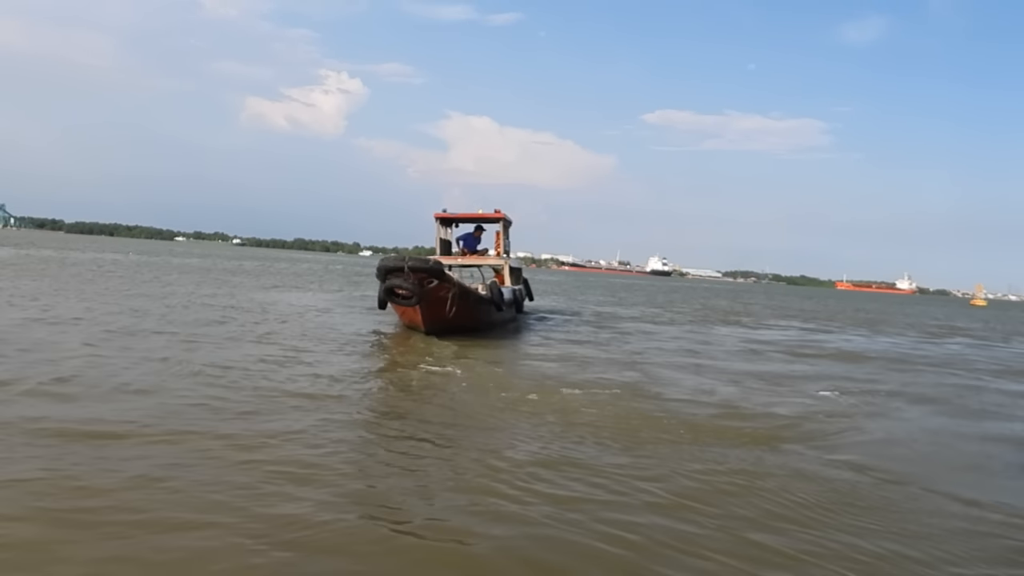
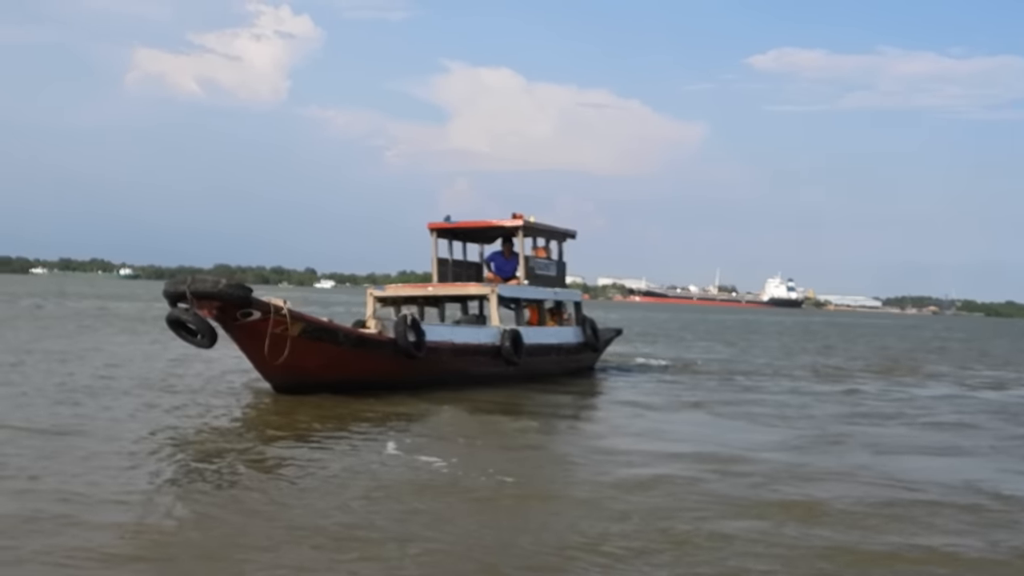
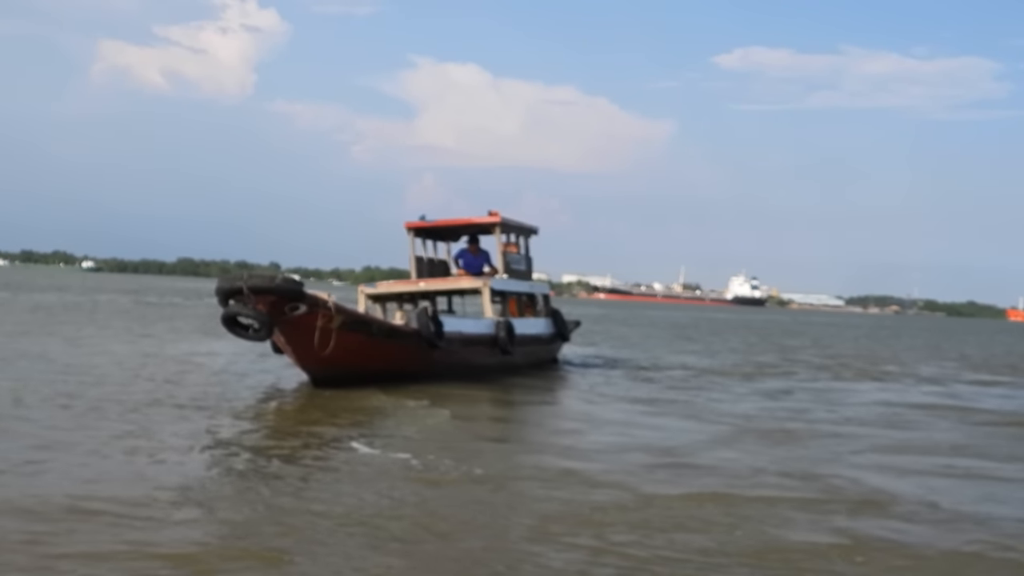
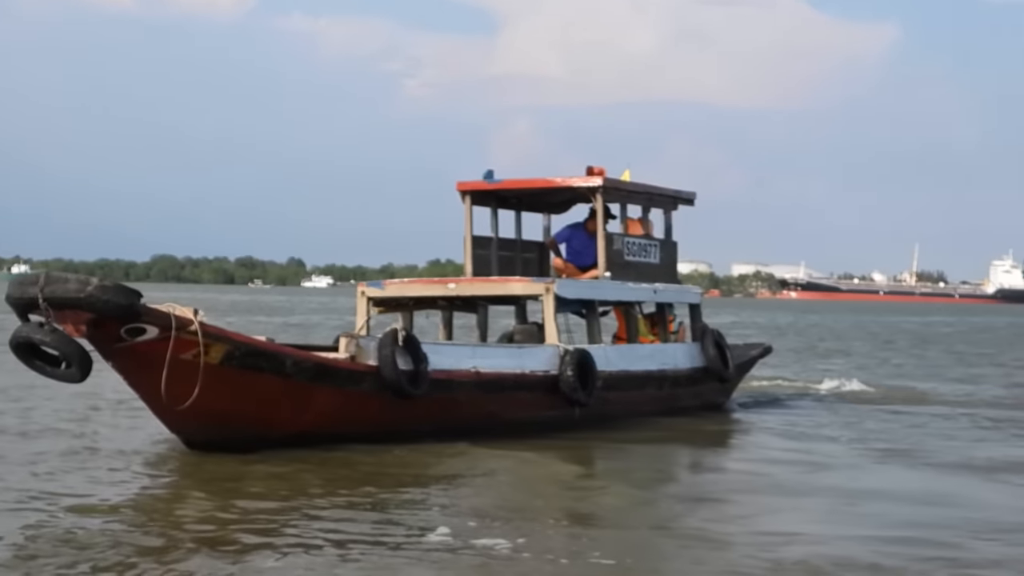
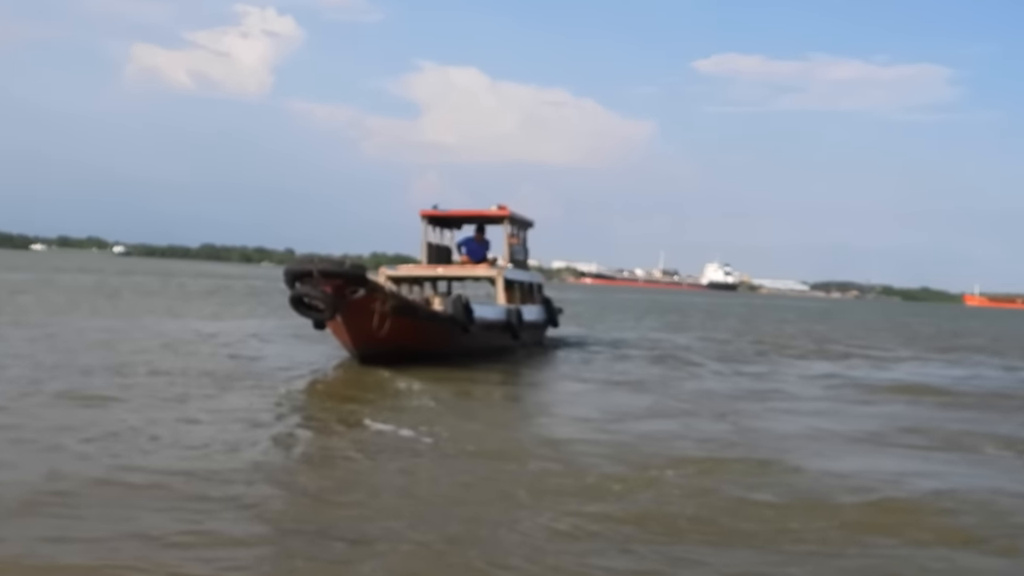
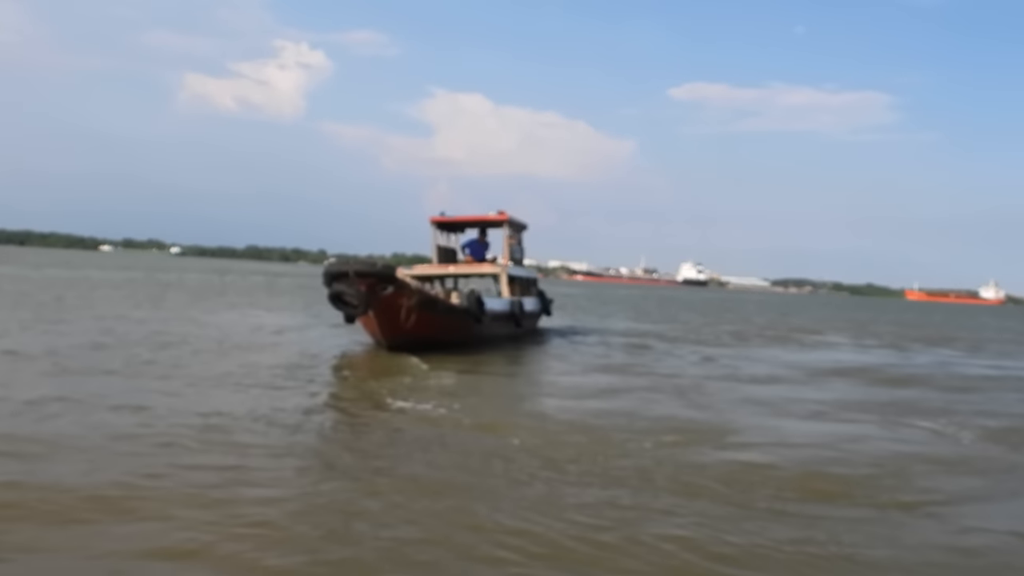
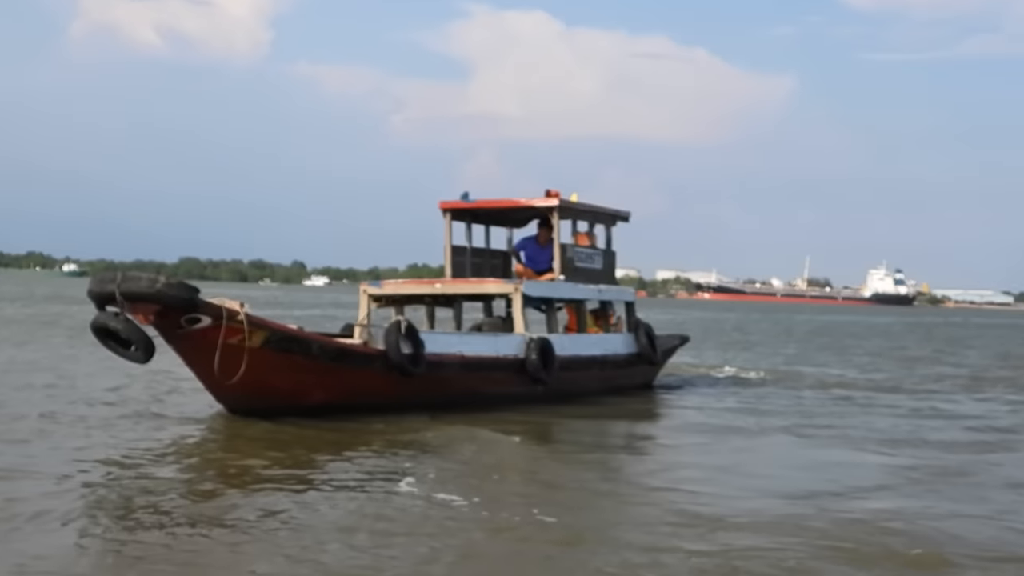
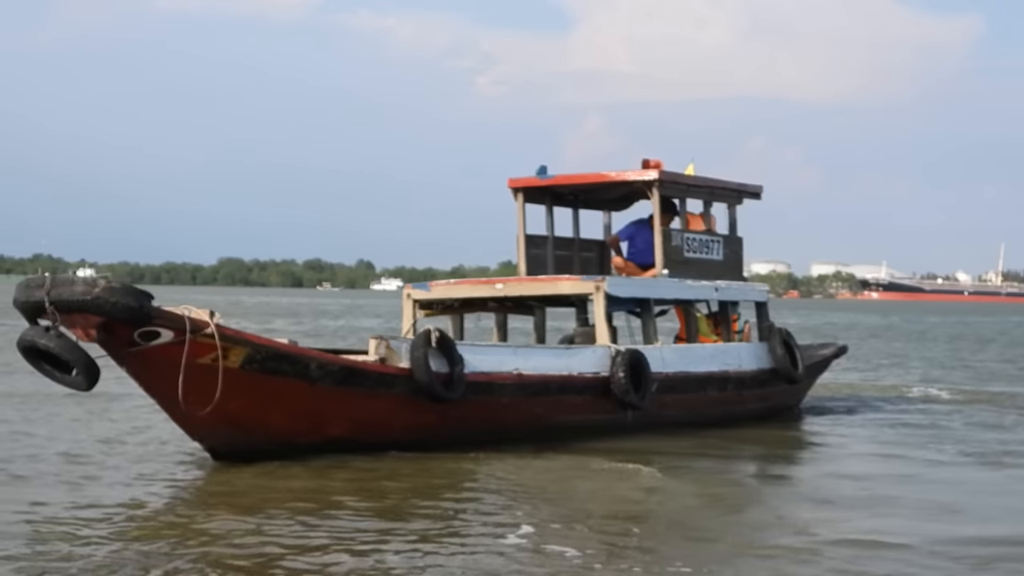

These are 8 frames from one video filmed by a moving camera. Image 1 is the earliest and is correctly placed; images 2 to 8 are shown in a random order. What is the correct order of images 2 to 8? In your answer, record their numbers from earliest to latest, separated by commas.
6, 5, 3, 2, 7, 4, 8
